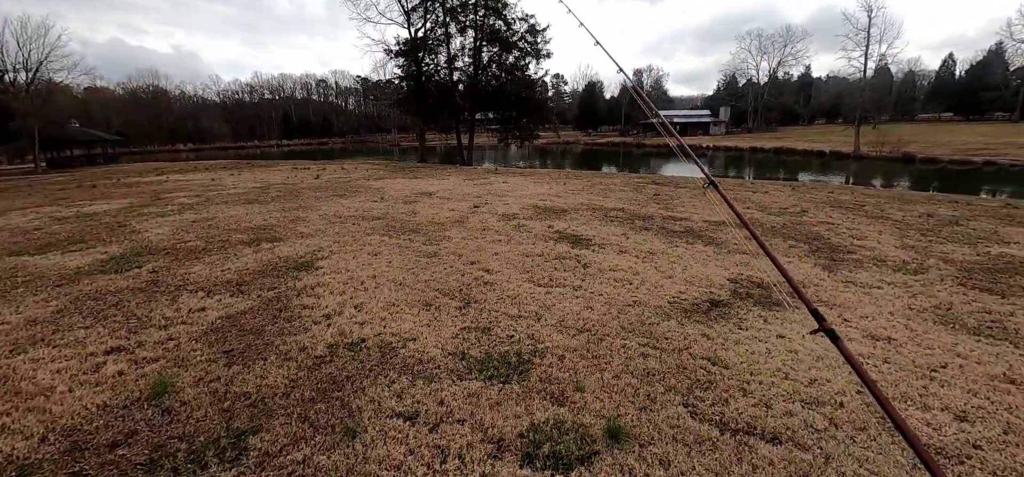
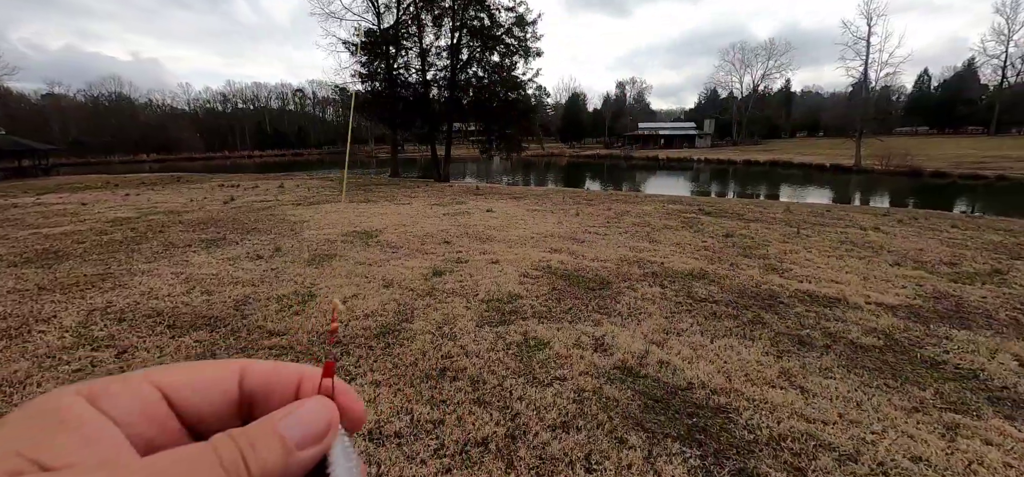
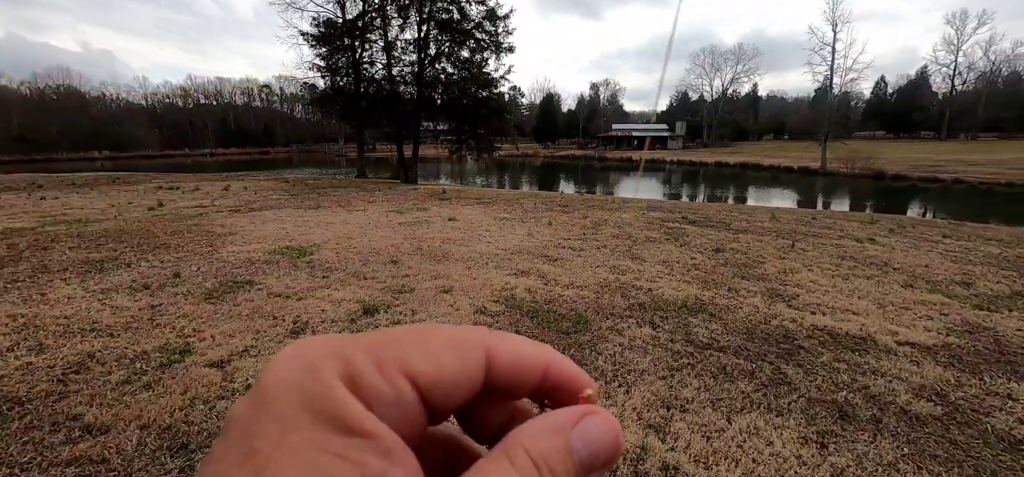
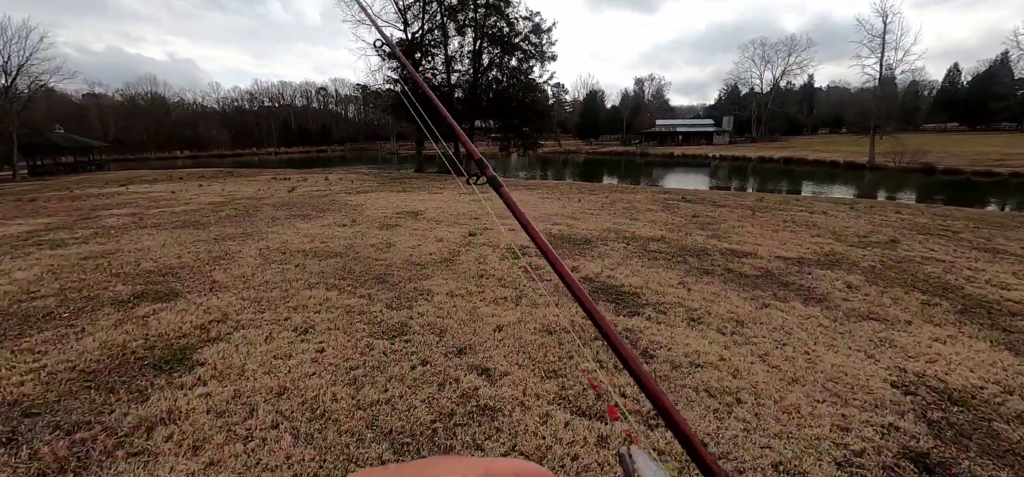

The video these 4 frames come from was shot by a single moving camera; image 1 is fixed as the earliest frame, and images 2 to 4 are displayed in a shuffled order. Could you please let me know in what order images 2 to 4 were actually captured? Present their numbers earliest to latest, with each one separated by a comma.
4, 2, 3
